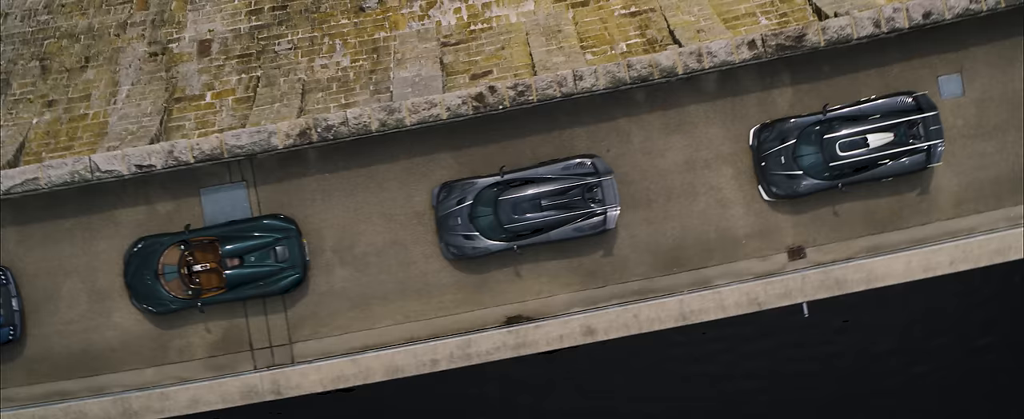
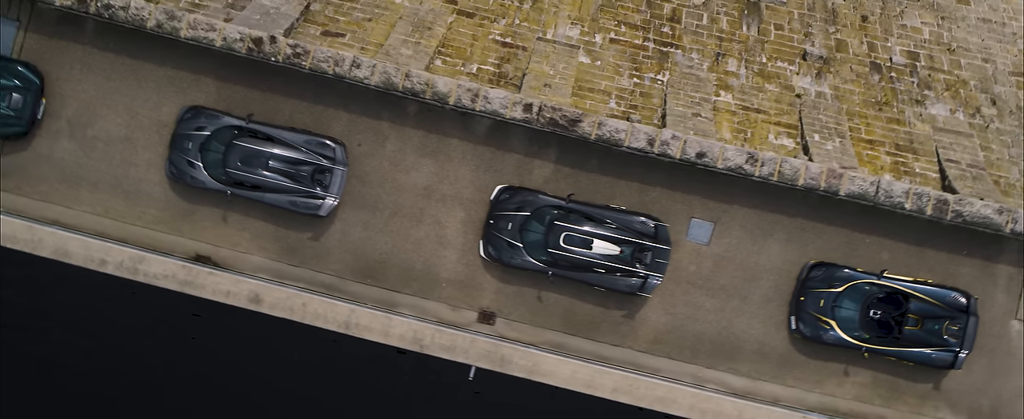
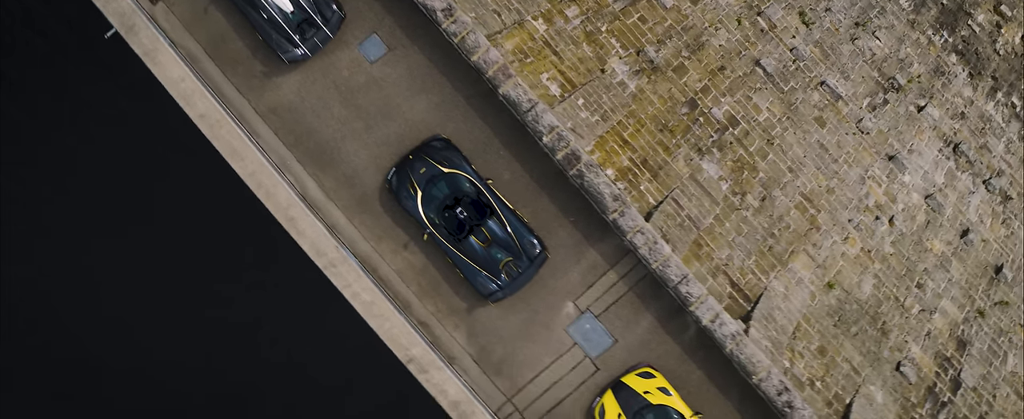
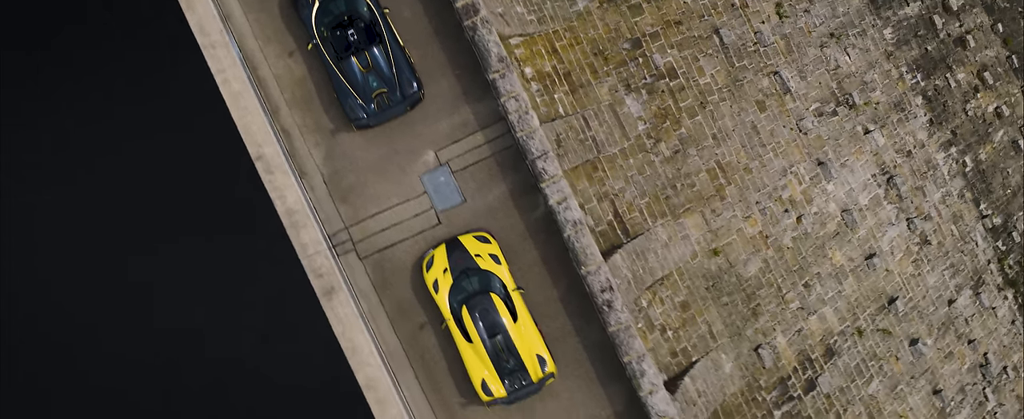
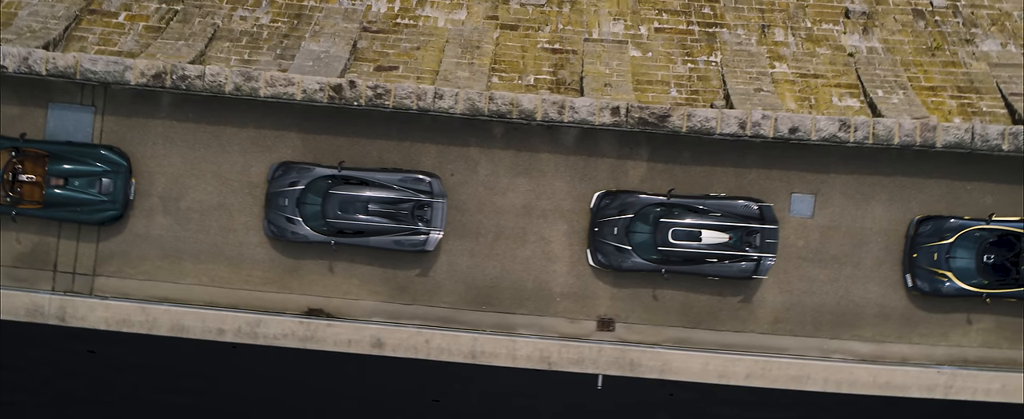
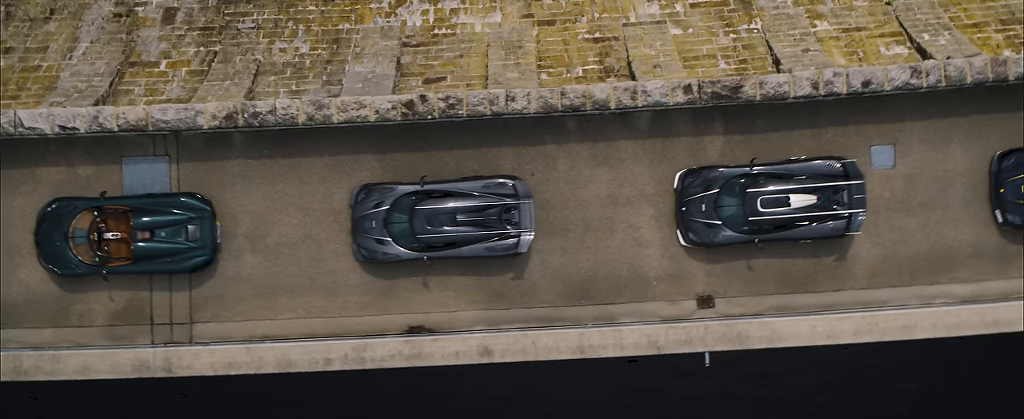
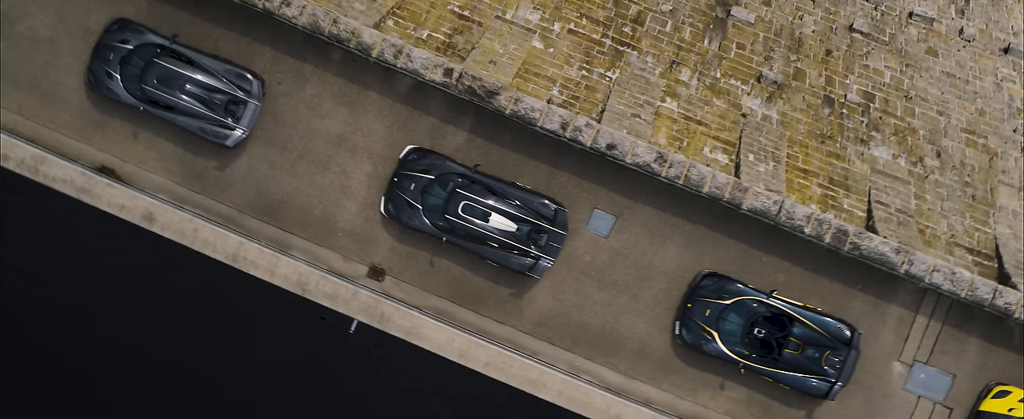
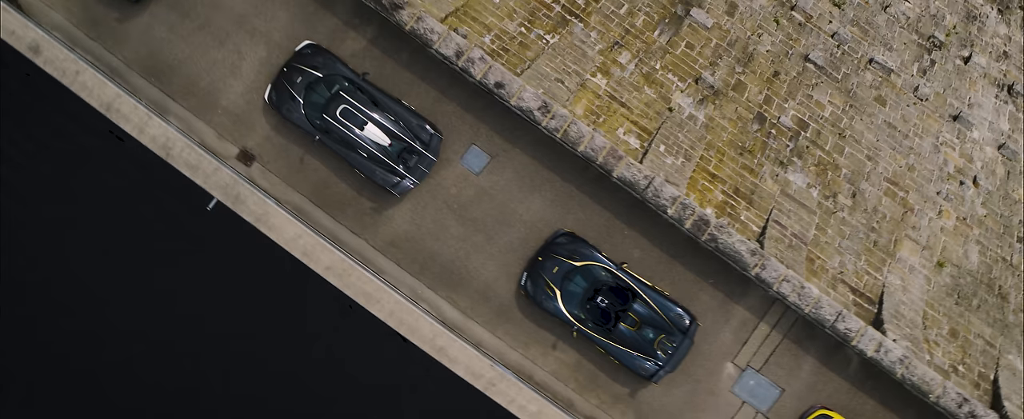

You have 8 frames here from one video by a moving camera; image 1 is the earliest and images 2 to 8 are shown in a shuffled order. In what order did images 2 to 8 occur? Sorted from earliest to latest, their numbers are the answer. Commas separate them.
6, 5, 2, 7, 8, 3, 4
